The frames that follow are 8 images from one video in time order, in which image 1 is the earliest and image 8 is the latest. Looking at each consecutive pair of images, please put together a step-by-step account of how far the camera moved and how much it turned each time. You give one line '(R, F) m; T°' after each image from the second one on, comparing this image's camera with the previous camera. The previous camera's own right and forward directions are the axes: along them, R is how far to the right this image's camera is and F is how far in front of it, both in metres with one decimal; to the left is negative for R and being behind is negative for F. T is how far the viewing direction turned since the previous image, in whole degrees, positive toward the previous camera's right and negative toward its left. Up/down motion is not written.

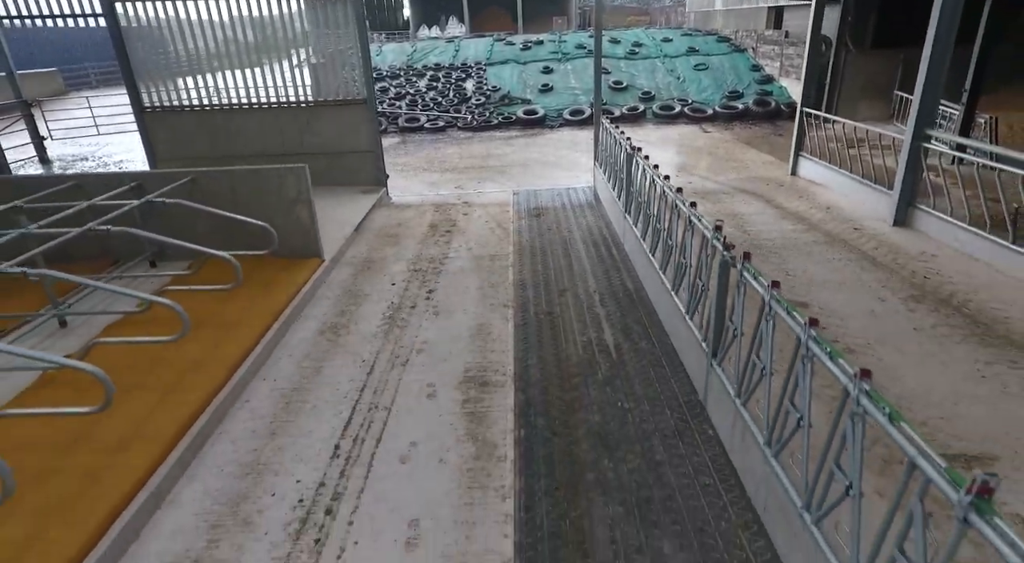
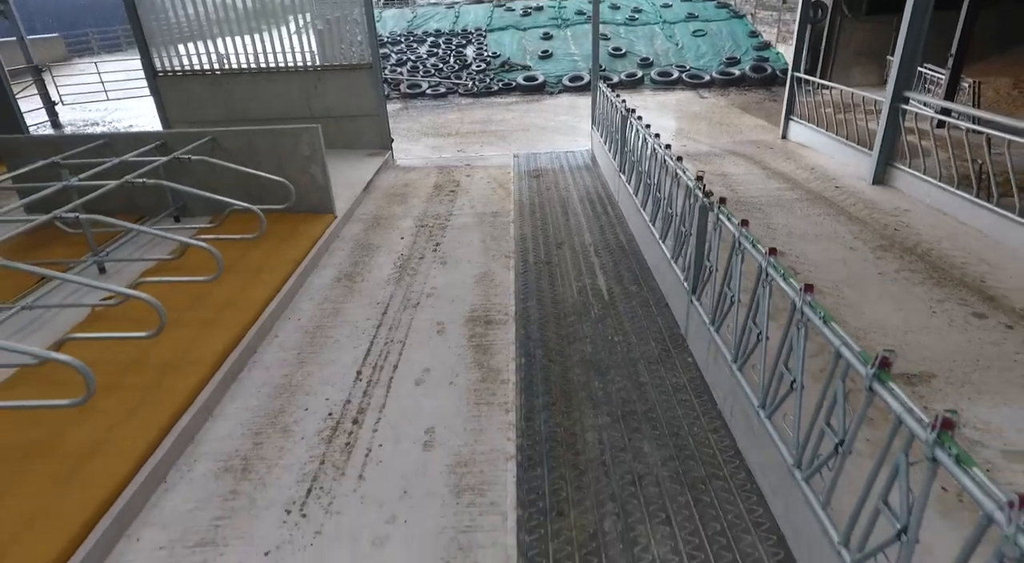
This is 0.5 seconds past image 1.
(0.0, -0.3) m; 0°
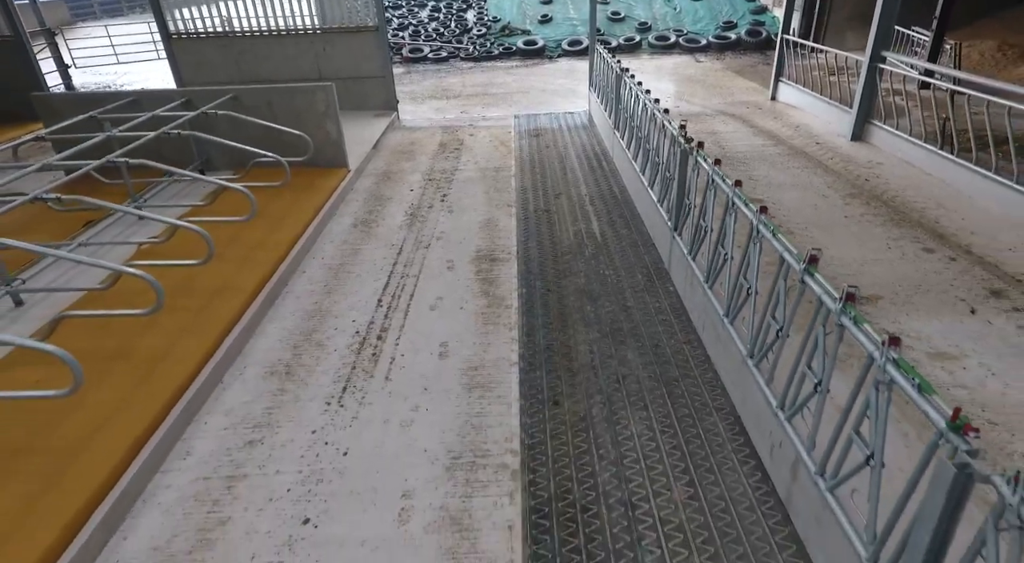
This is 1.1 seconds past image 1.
(0.0, -0.3) m; 0°
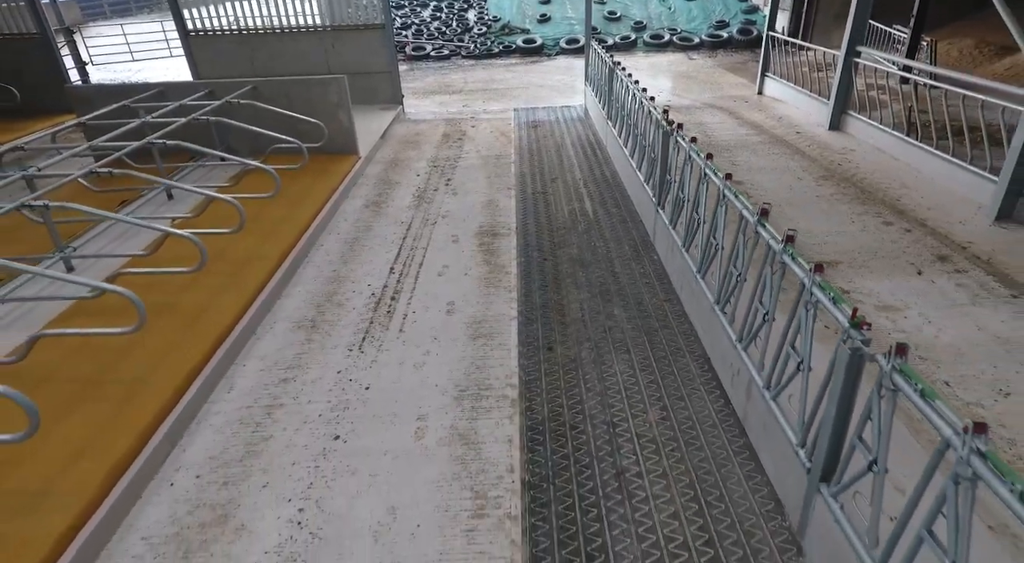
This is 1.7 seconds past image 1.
(0.0, -0.3) m; 0°
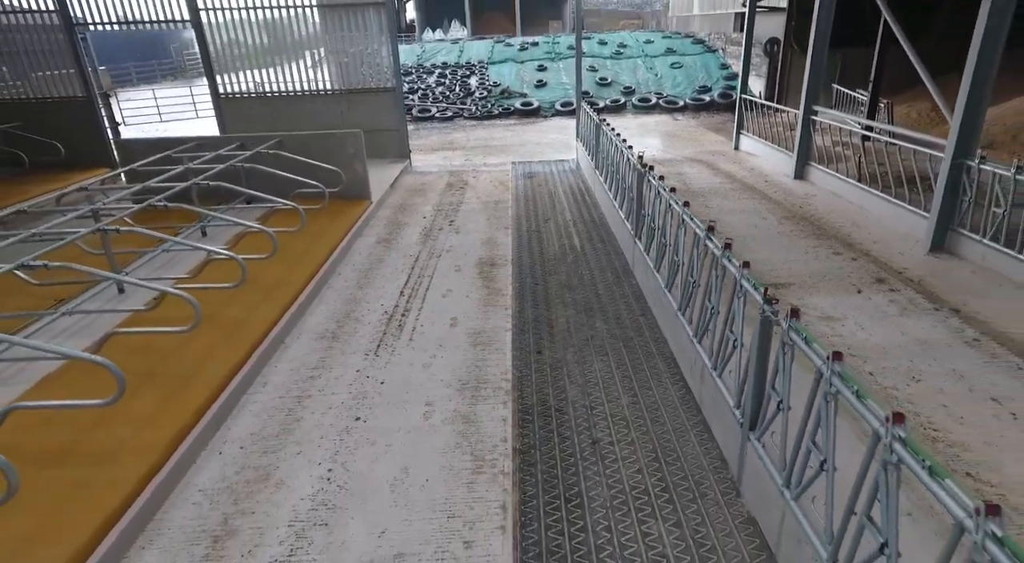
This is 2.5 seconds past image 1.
(0.0, -0.4) m; 0°
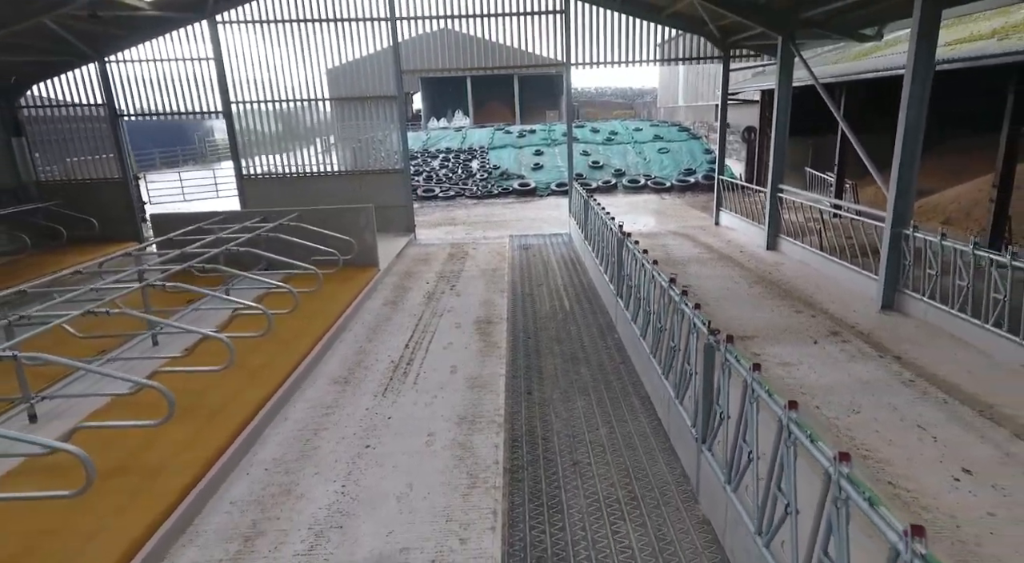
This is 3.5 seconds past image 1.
(0.0, -0.4) m; 0°
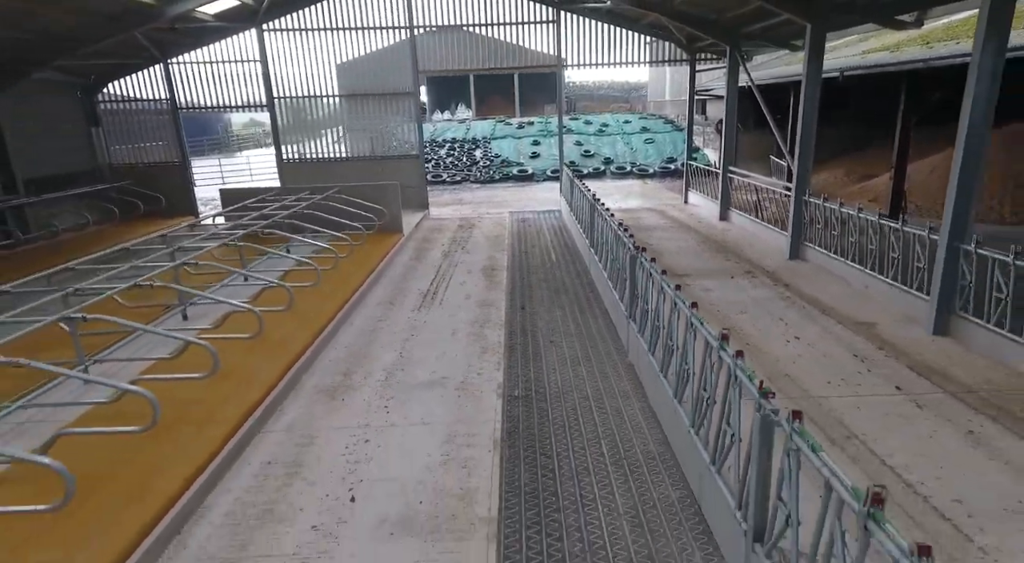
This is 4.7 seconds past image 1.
(0.0, -1.3) m; 0°
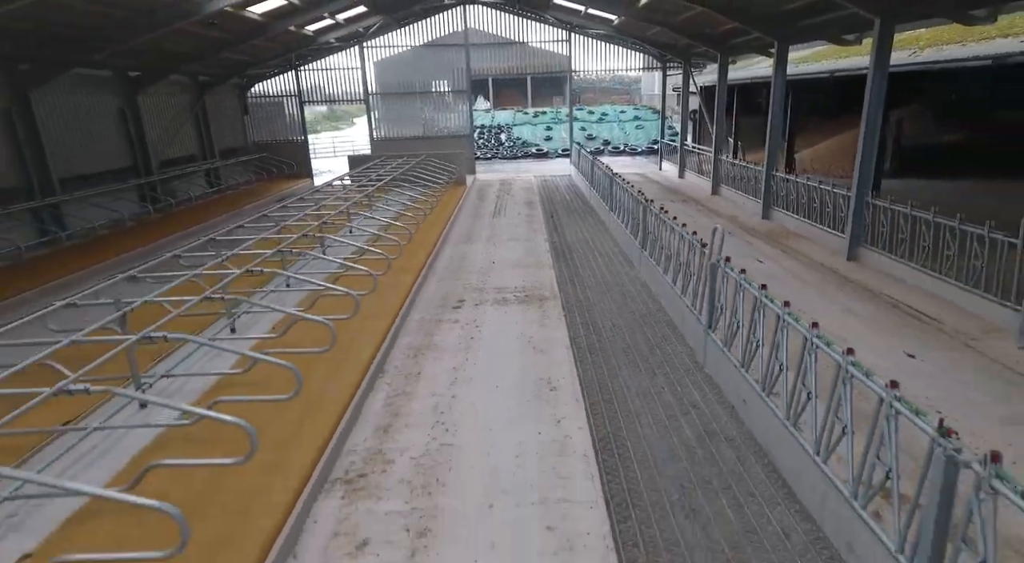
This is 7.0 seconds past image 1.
(-0.4, -3.6) m; 0°
